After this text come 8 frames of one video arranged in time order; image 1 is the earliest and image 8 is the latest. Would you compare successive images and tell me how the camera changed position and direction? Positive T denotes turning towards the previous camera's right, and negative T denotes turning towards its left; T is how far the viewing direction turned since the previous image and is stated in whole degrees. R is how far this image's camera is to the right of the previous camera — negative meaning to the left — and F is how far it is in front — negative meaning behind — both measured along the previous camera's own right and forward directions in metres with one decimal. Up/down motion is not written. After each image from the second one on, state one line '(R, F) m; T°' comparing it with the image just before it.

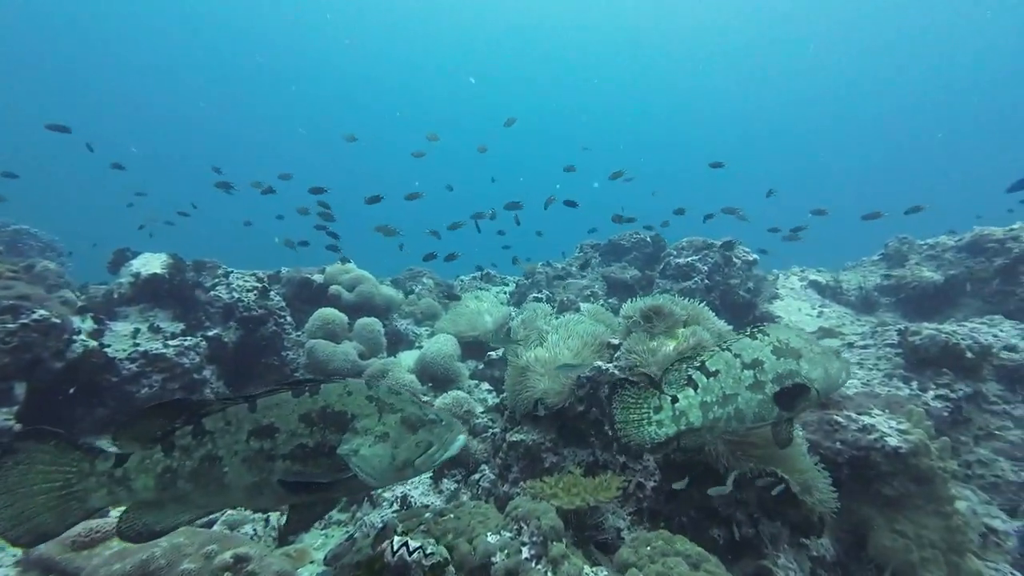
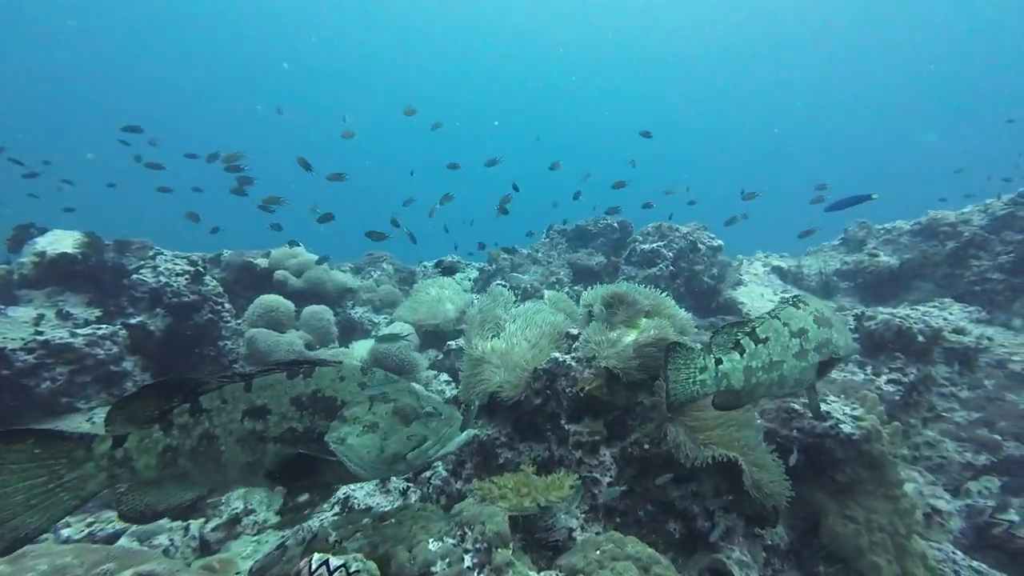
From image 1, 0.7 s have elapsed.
(+0.3, +0.3) m; +3°
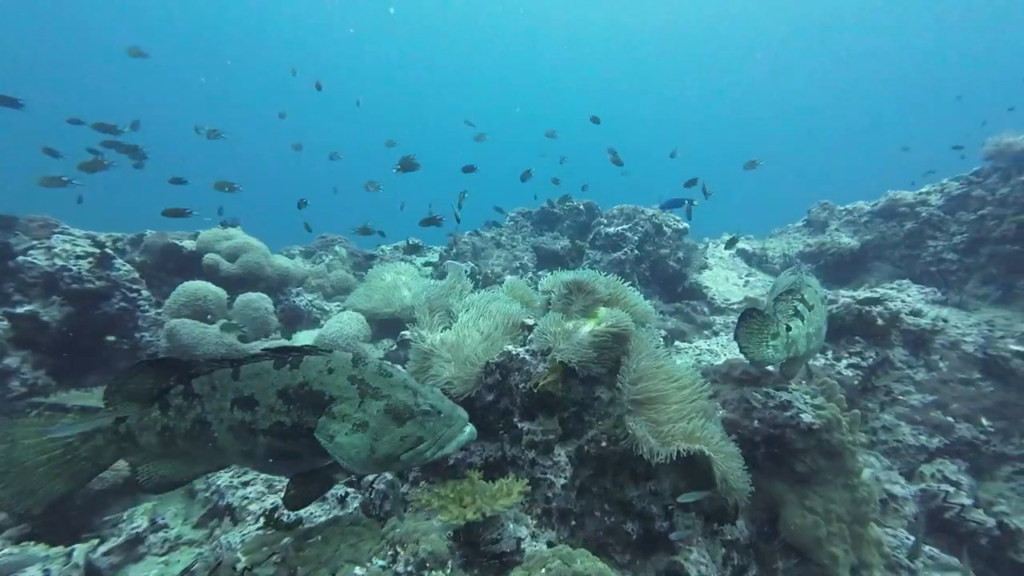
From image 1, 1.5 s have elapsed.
(+0.3, +0.4) m; +3°
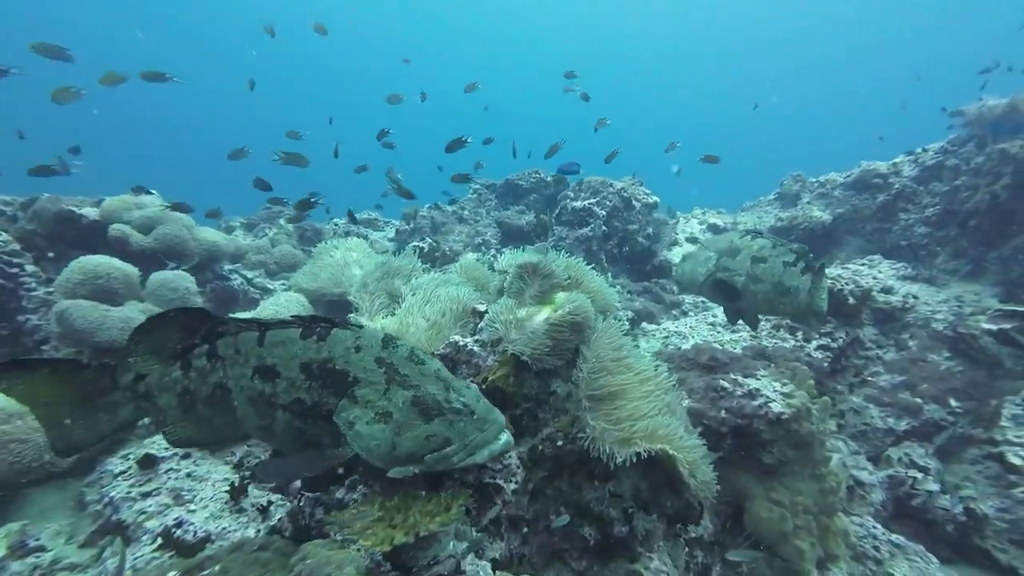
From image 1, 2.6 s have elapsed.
(+0.4, +0.5) m; +3°
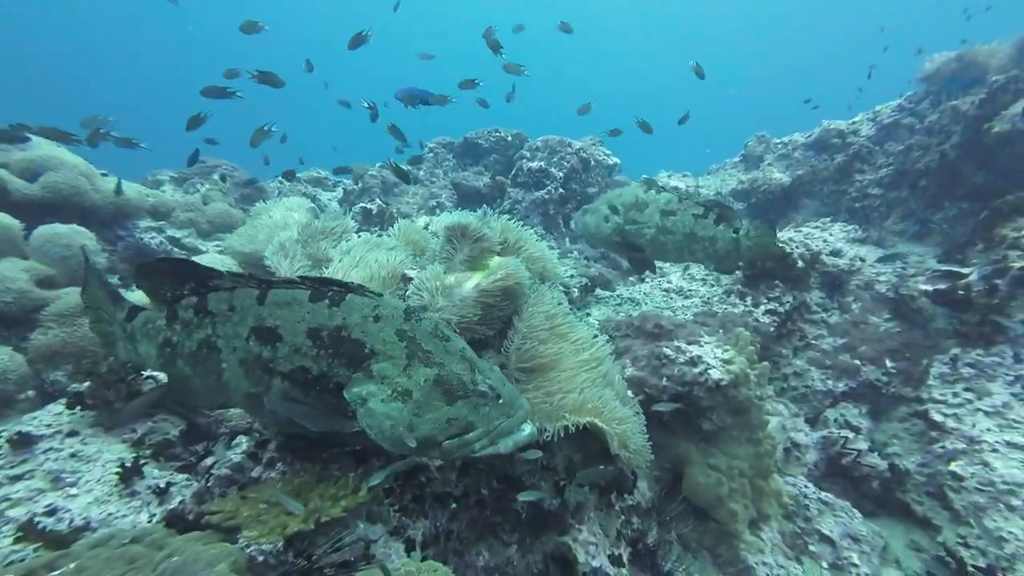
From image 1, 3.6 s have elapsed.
(+0.5, +0.2) m; +3°
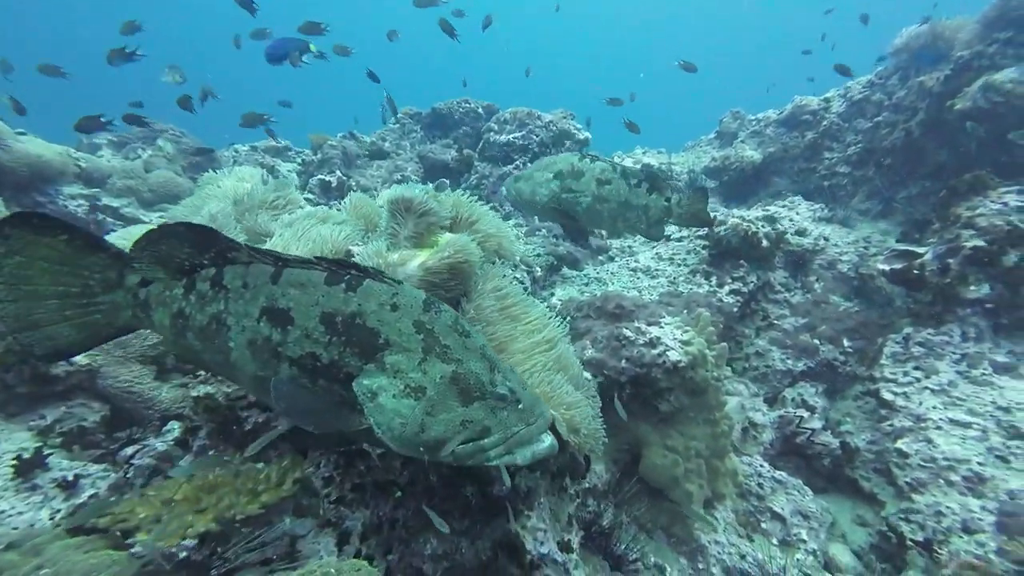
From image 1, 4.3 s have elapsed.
(+0.3, +0.2) m; +2°
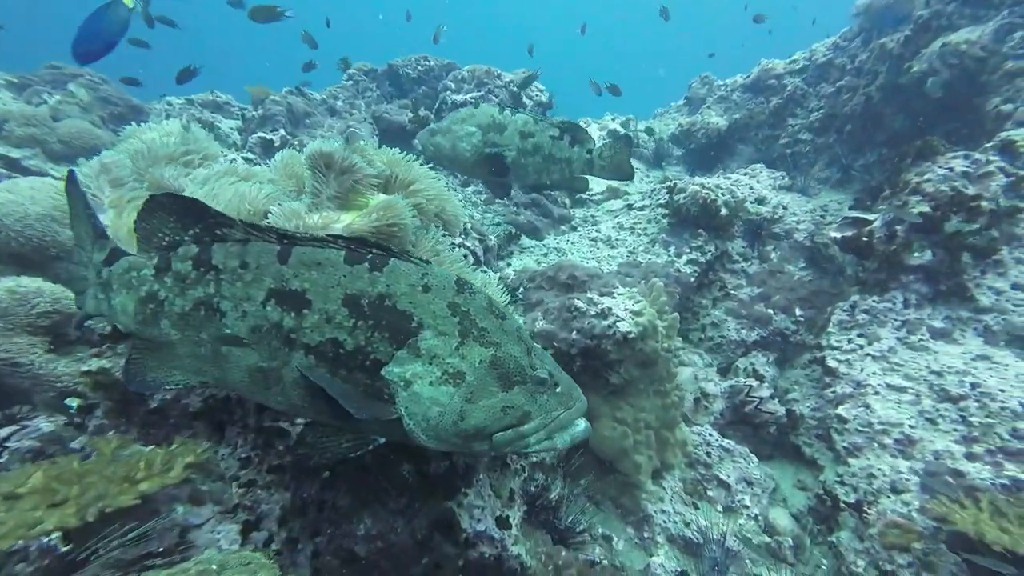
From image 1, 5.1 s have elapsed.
(+0.3, +0.2) m; +3°
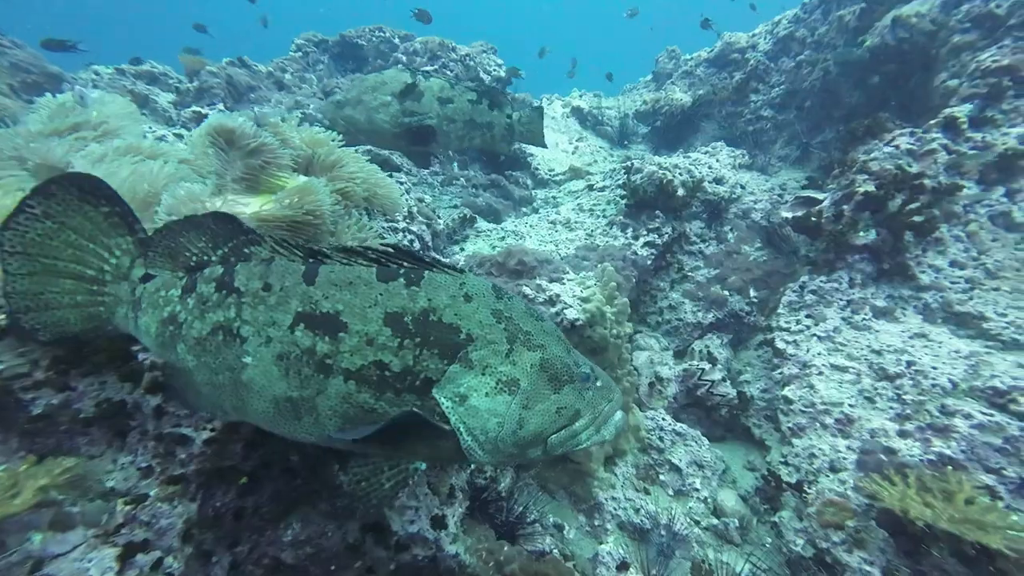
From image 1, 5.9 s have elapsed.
(+0.4, +0.2) m; +3°
